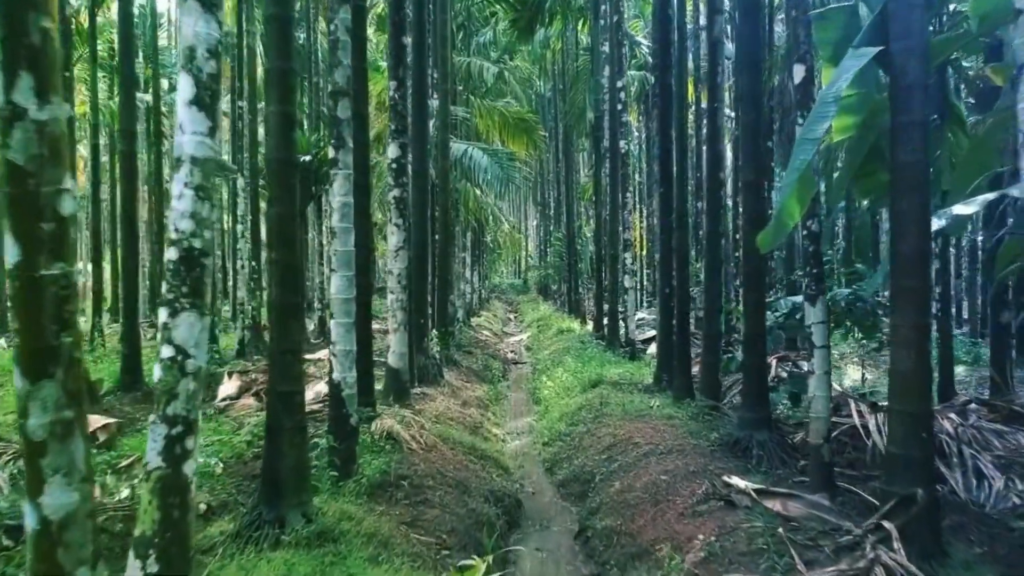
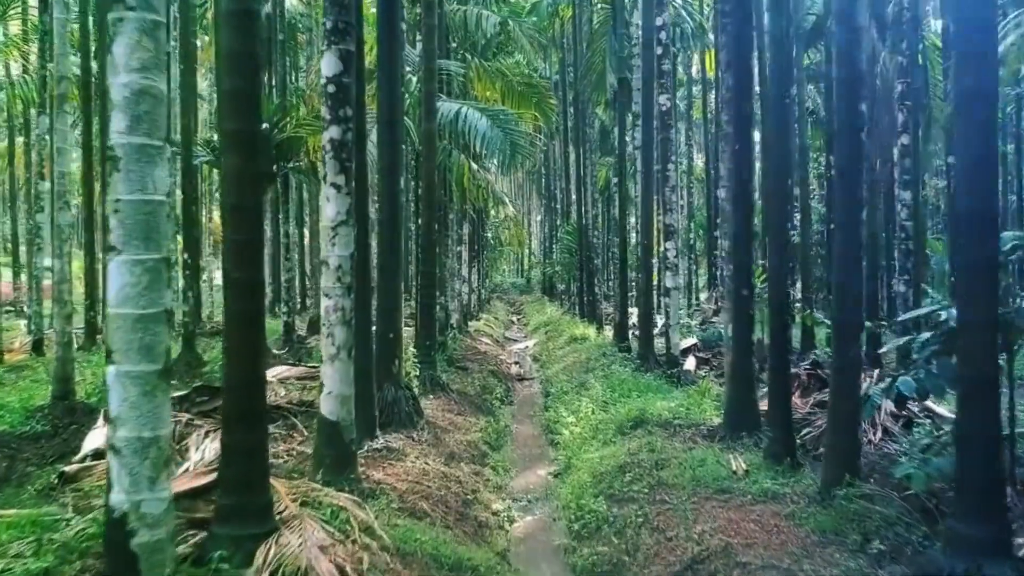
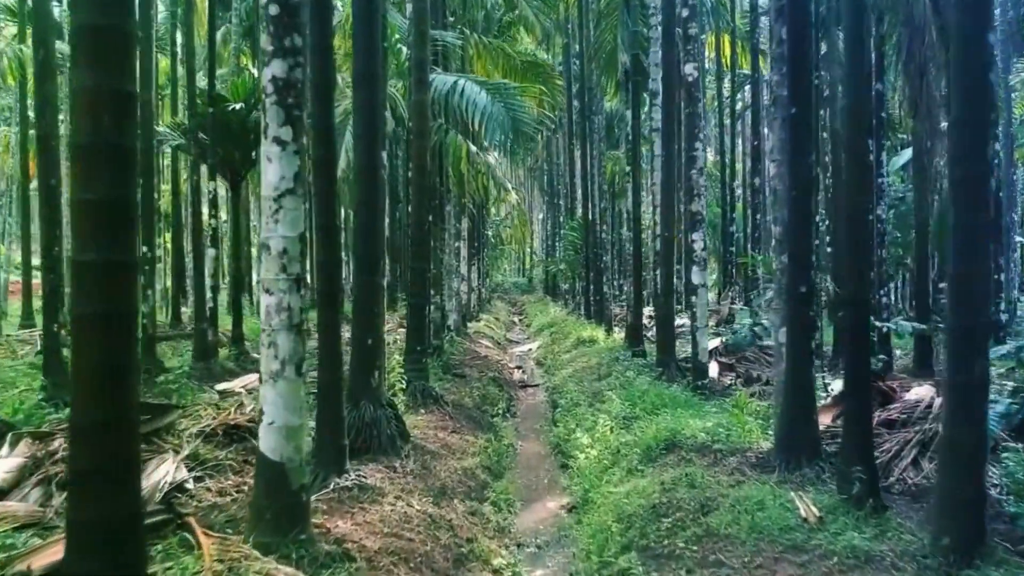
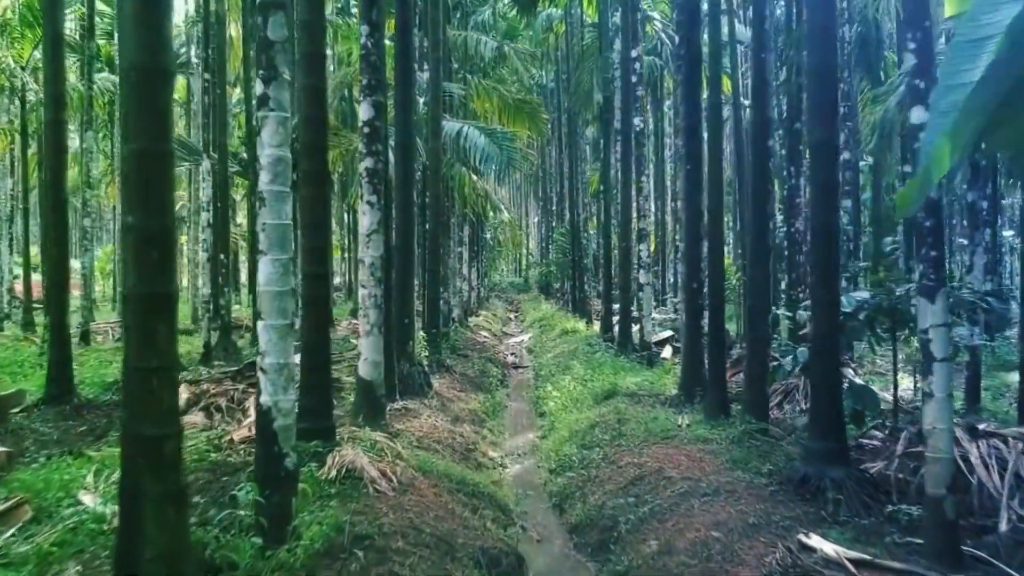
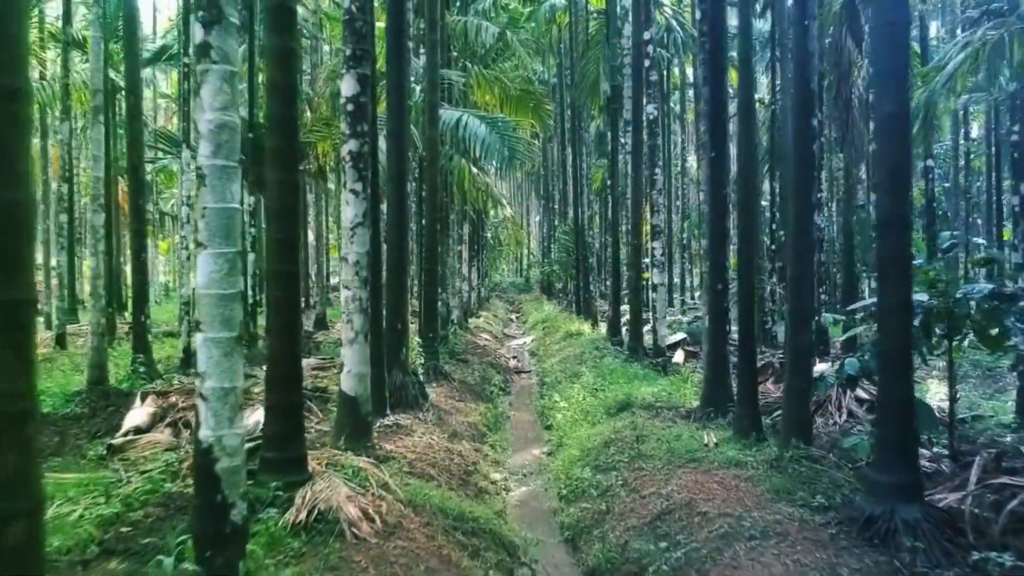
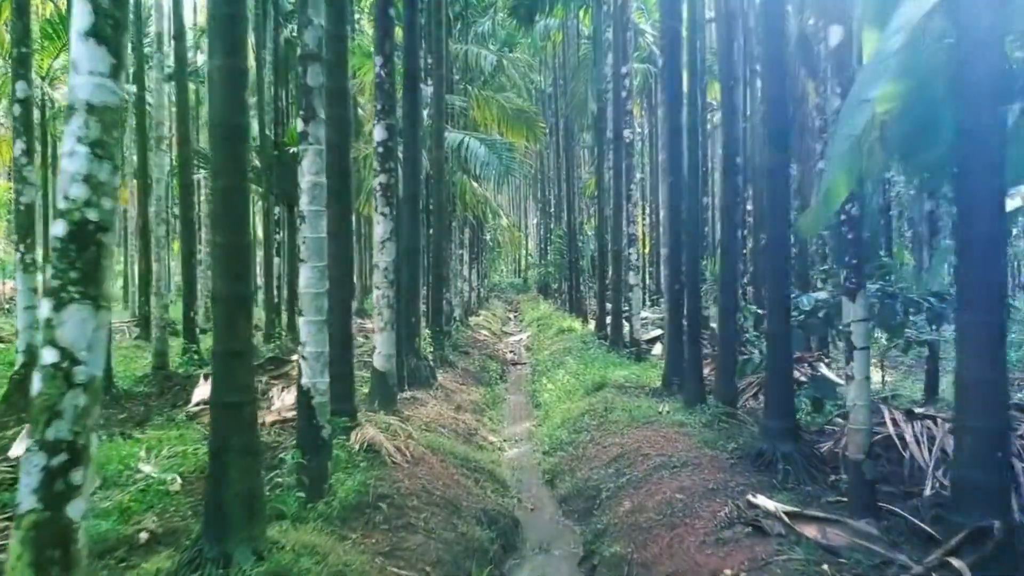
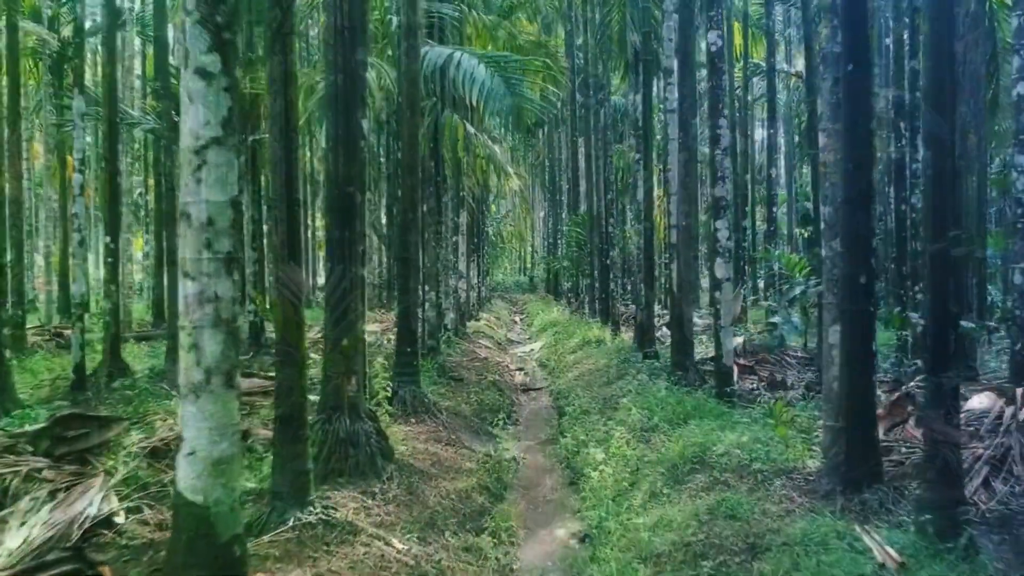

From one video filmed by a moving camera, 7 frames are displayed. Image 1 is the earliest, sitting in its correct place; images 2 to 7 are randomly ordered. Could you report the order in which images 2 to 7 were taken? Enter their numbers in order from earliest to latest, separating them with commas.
6, 4, 5, 2, 3, 7
